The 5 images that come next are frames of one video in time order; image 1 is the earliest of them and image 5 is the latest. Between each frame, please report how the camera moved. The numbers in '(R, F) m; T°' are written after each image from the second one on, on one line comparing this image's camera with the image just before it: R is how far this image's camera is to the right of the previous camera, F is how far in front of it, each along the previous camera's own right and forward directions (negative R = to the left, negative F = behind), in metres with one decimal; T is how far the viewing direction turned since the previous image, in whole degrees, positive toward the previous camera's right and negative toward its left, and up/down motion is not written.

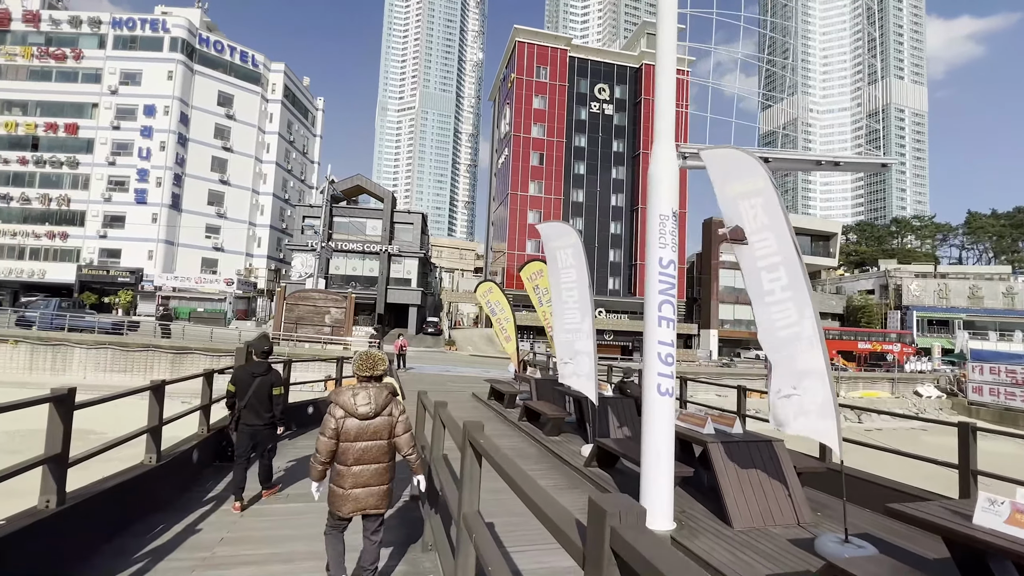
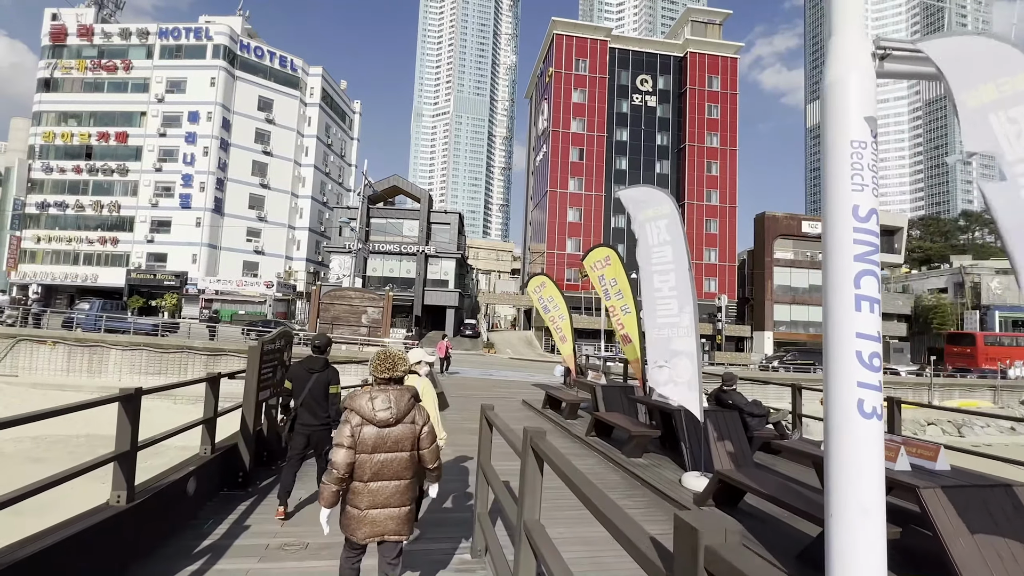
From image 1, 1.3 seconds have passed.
(-0.5, +1.5) m; -4°
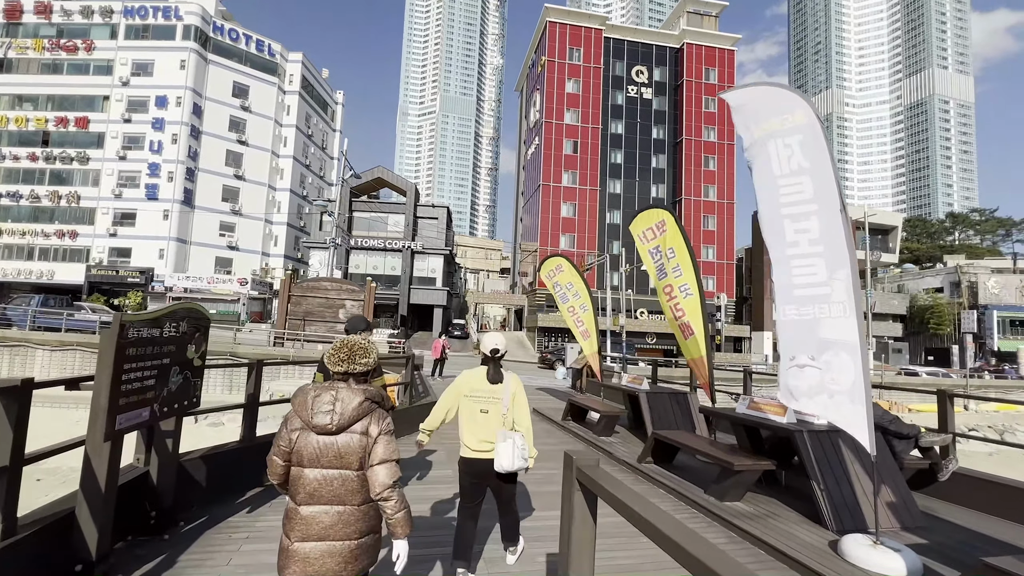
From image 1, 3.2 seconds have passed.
(-0.5, +2.2) m; +2°
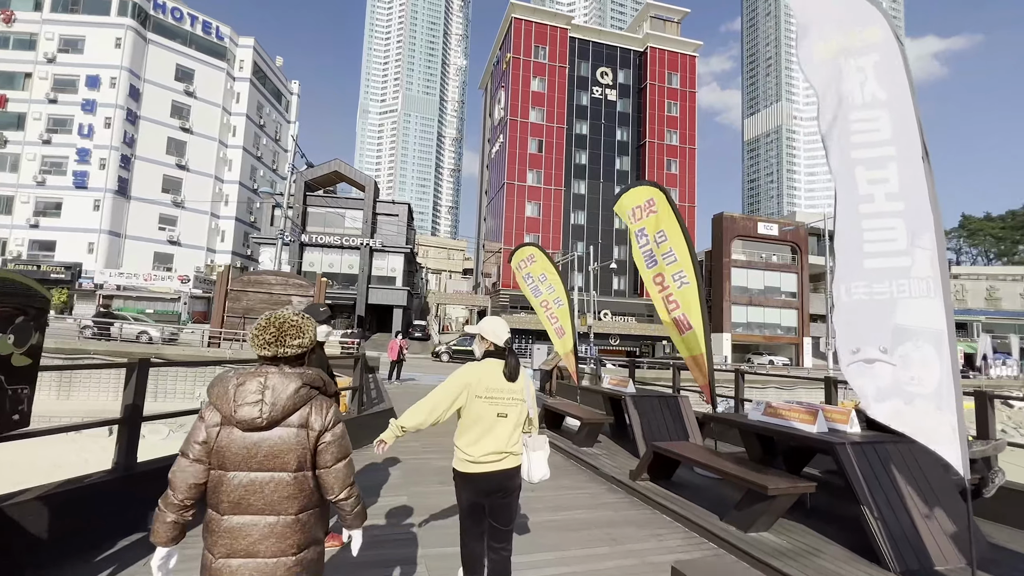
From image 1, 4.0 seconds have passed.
(-0.1, +1.0) m; +5°
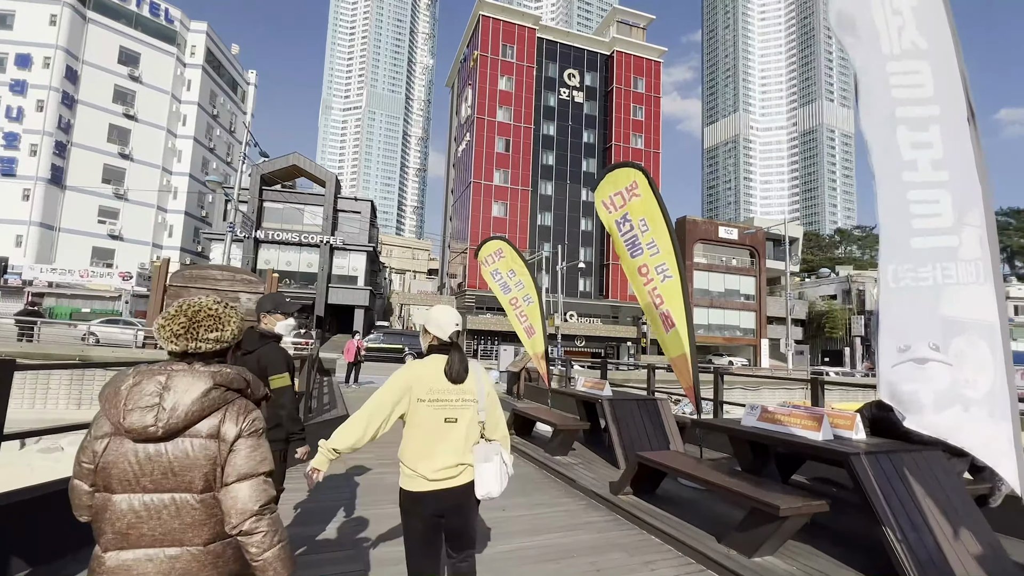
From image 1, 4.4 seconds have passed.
(0.0, +0.6) m; +4°
